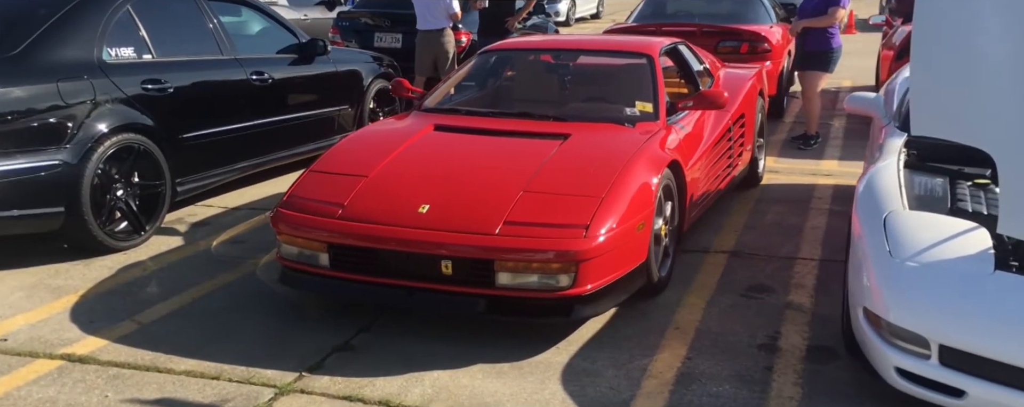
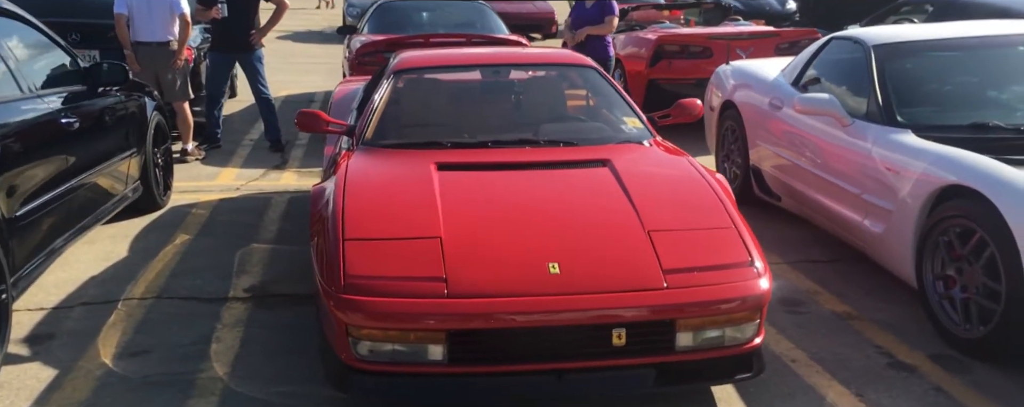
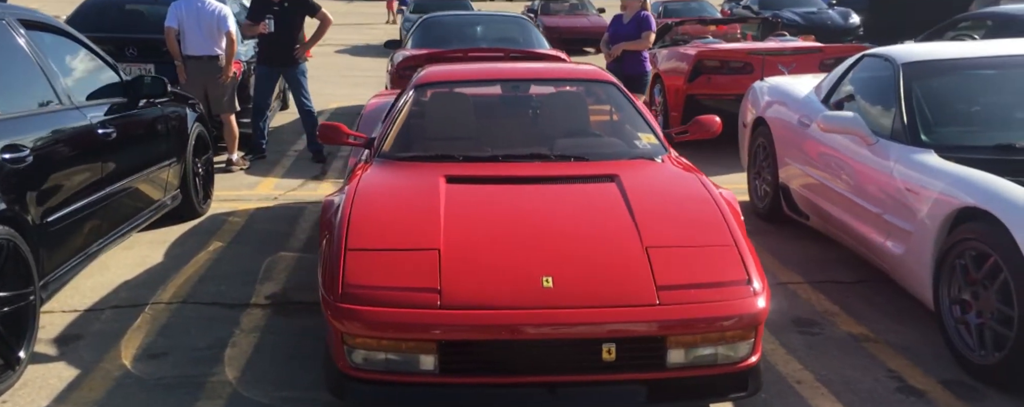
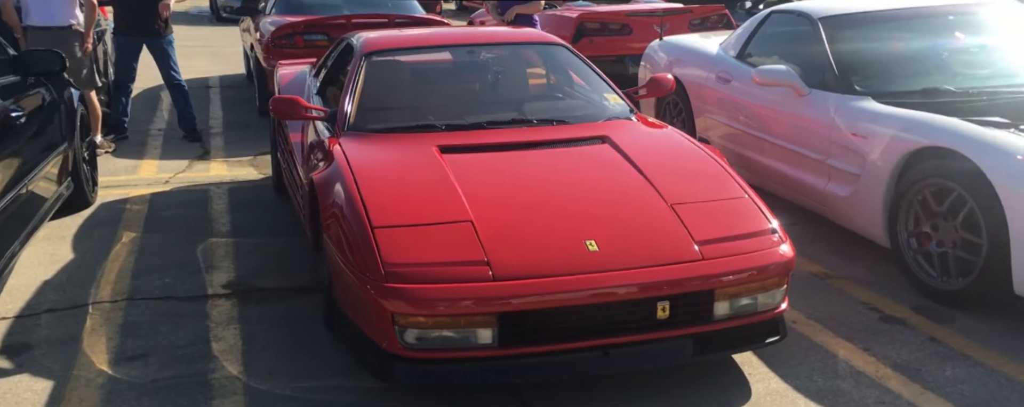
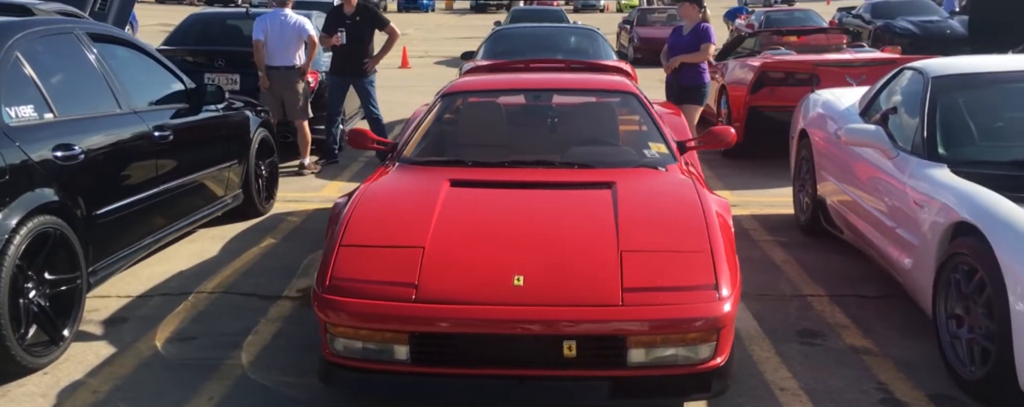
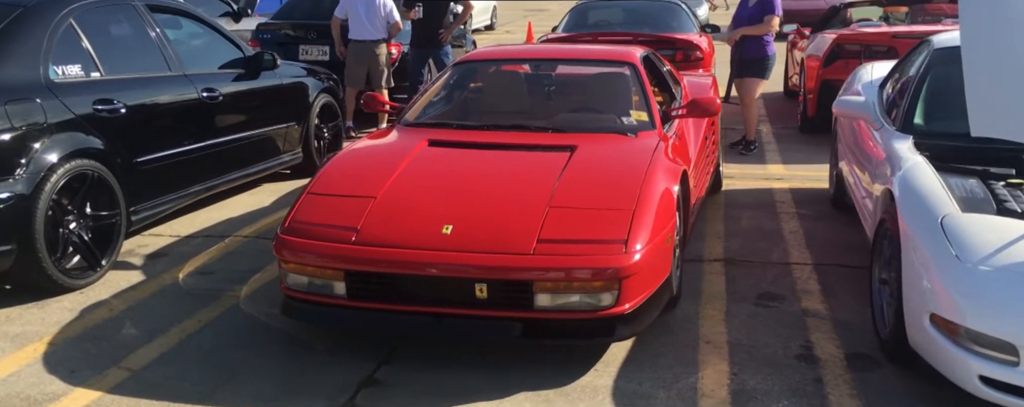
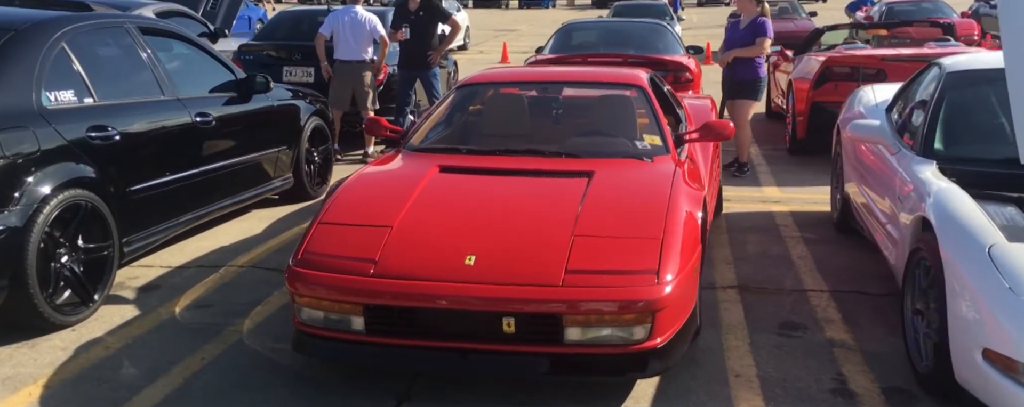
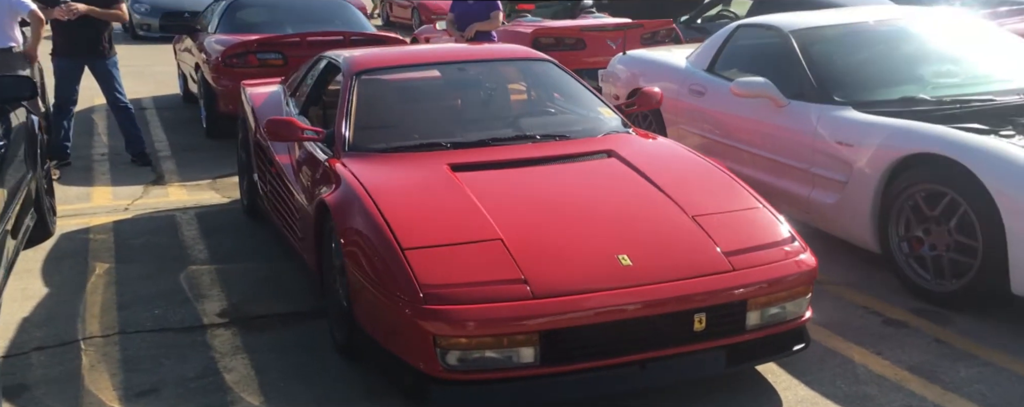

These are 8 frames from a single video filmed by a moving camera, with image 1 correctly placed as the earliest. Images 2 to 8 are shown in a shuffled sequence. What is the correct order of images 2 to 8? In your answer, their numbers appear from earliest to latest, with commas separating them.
6, 7, 5, 3, 2, 4, 8
